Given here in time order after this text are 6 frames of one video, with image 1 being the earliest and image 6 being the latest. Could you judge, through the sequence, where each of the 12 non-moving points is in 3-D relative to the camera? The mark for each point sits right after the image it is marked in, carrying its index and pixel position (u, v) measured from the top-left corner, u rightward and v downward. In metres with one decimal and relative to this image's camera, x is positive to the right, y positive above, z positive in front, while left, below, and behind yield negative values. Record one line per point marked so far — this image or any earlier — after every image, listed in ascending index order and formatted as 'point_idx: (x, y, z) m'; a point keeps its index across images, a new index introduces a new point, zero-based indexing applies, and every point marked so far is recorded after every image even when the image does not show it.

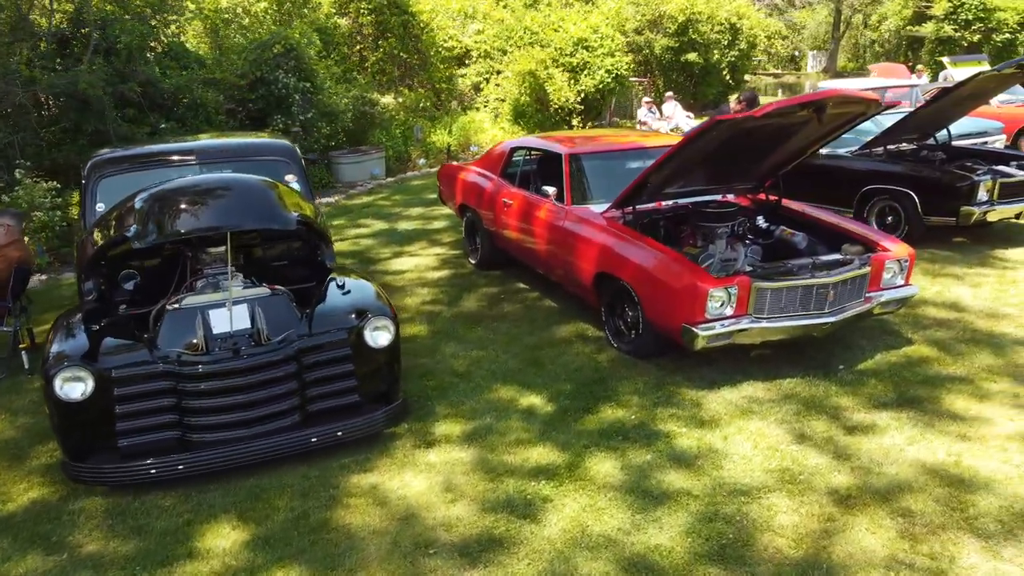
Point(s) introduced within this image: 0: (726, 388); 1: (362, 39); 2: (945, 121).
0: (+1.4, -0.7, +4.6) m
1: (-3.3, +5.5, +15.3) m
2: (+5.1, +2.0, +8.2) m
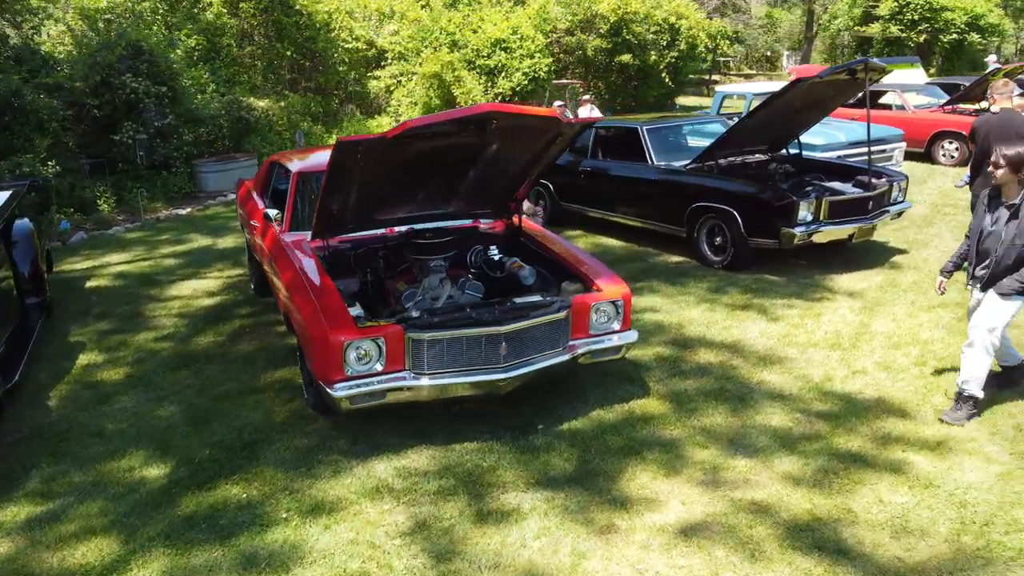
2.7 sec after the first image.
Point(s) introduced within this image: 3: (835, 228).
0: (-0.7, -0.9, +3.9) m
1: (-5.4, +5.2, +14.6) m
2: (+2.9, +1.7, +7.5) m
3: (+3.1, +0.6, +6.6) m
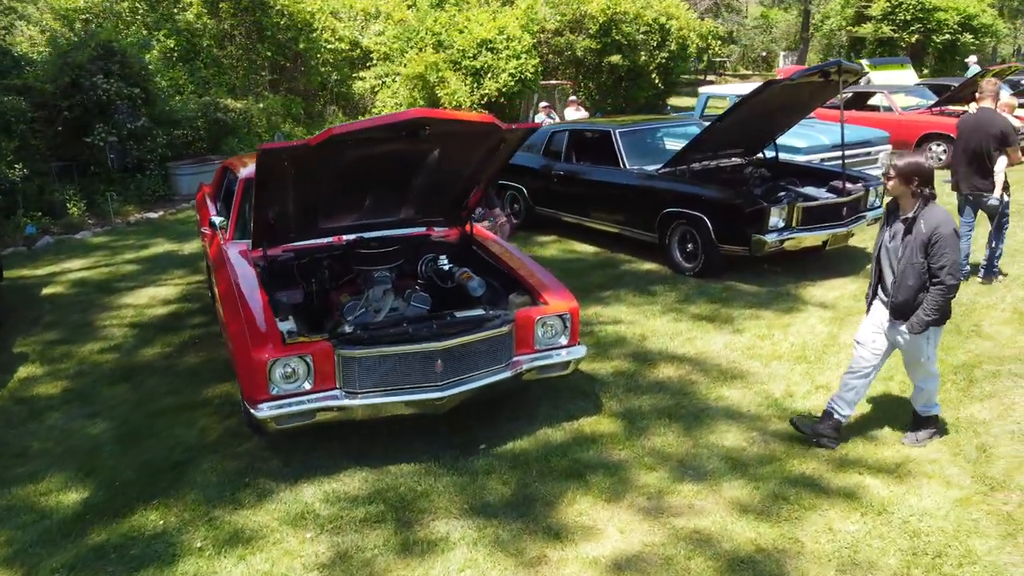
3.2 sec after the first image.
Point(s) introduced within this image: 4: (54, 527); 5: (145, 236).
0: (-1.1, -1.0, +3.7) m
1: (-5.8, +5.1, +14.4) m
2: (+2.6, +1.7, +7.3) m
3: (+2.7, +0.5, +6.4) m
4: (-2.2, -1.2, +3.4) m
5: (-4.8, +0.7, +9.1) m
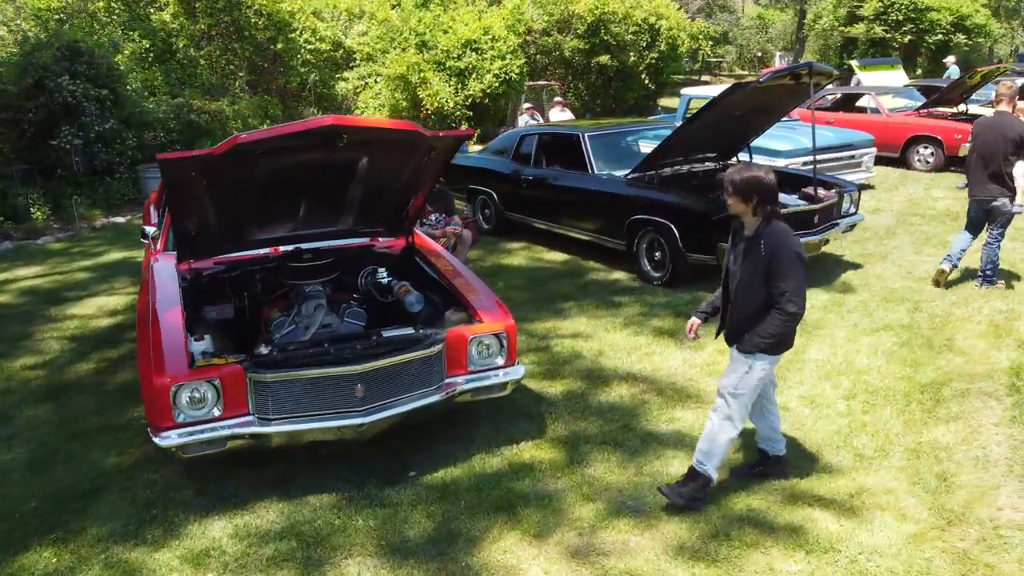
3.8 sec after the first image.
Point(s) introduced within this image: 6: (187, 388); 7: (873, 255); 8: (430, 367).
0: (-1.4, -1.1, +3.4) m
1: (-6.1, +5.0, +14.2) m
2: (+2.2, +1.6, +7.1) m
3: (+2.3, +0.4, +6.1) m
4: (-2.6, -1.3, +3.2) m
5: (-5.2, +0.6, +8.9) m
6: (-1.6, -0.5, +3.3) m
7: (+3.9, +0.4, +7.5) m
8: (-0.4, -0.4, +3.7) m
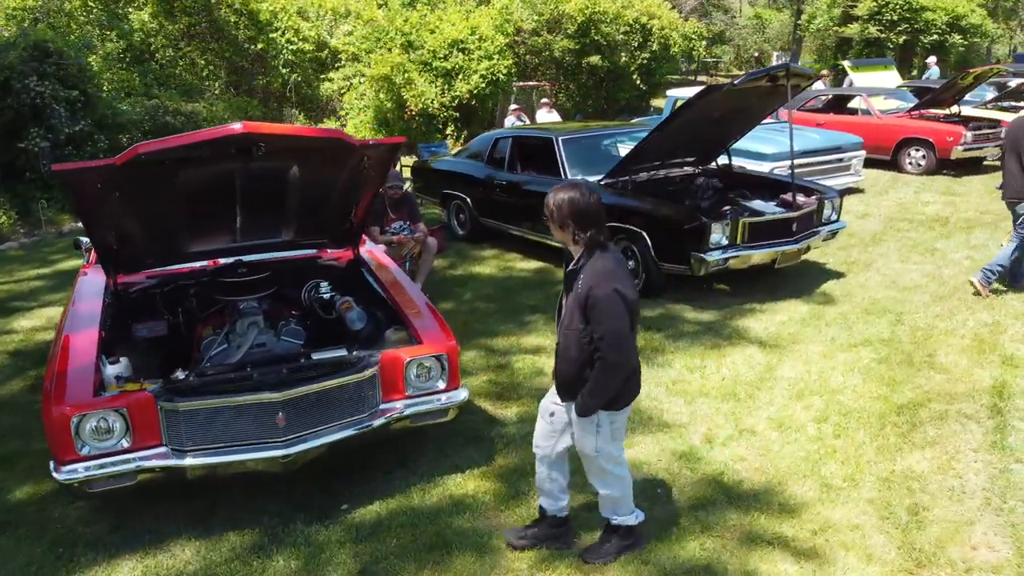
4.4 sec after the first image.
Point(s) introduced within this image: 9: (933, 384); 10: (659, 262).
0: (-1.7, -1.2, +3.2) m
1: (-6.4, +5.0, +13.9) m
2: (+1.9, +1.5, +6.8) m
3: (+2.0, +0.3, +5.9) m
4: (-2.9, -1.4, +2.9) m
5: (-5.5, +0.5, +8.6) m
6: (-1.9, -0.6, +3.1) m
7: (+3.6, +0.3, +7.2) m
8: (-0.7, -0.5, +3.4) m
9: (+2.8, -0.6, +4.6) m
10: (+1.3, +0.2, +6.1) m
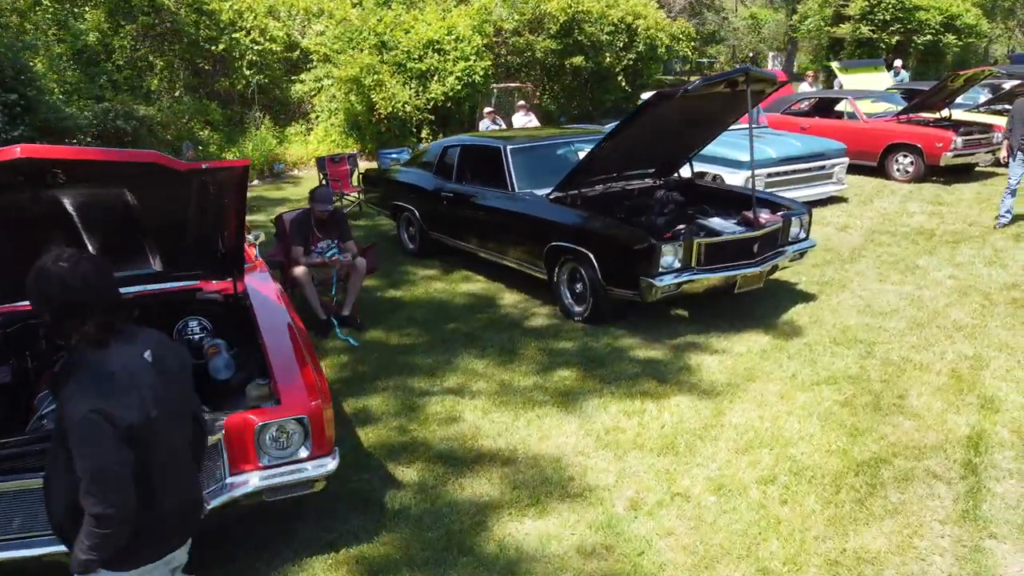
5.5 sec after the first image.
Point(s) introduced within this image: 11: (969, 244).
0: (-2.3, -1.4, +2.6) m
1: (-7.0, +4.7, +13.3) m
2: (+1.4, +1.3, +6.2) m
3: (+1.5, +0.1, +5.3) m
4: (-3.4, -1.6, +2.3) m
5: (-6.0, +0.3, +8.0) m
6: (-2.4, -0.8, +2.5) m
7: (+3.1, 0.0, +6.7) m
8: (-1.3, -0.7, +2.8) m
9: (+2.3, -0.9, +4.1) m
10: (+0.8, 0.0, +5.5) m
11: (+5.2, +0.5, +7.9) m
